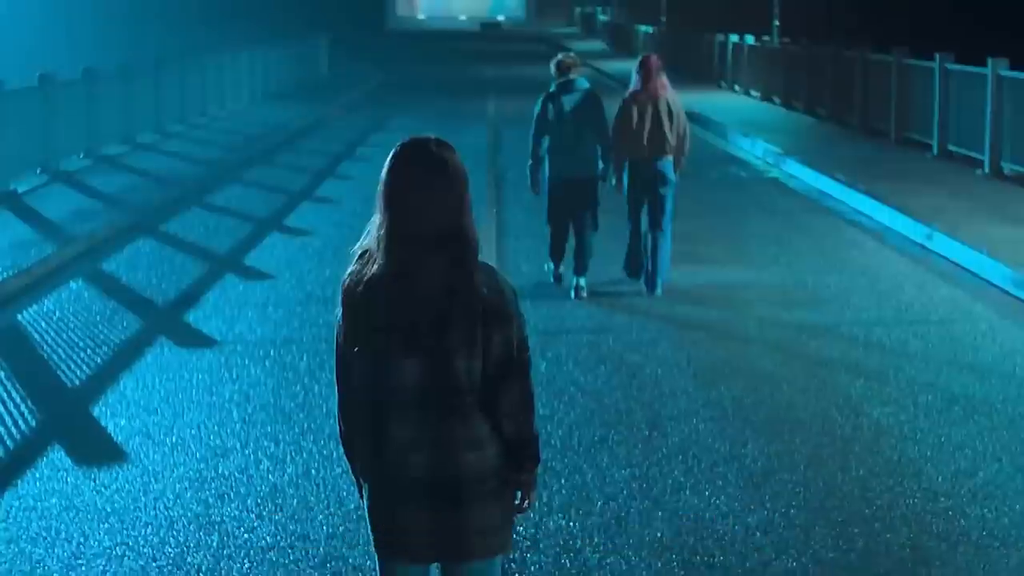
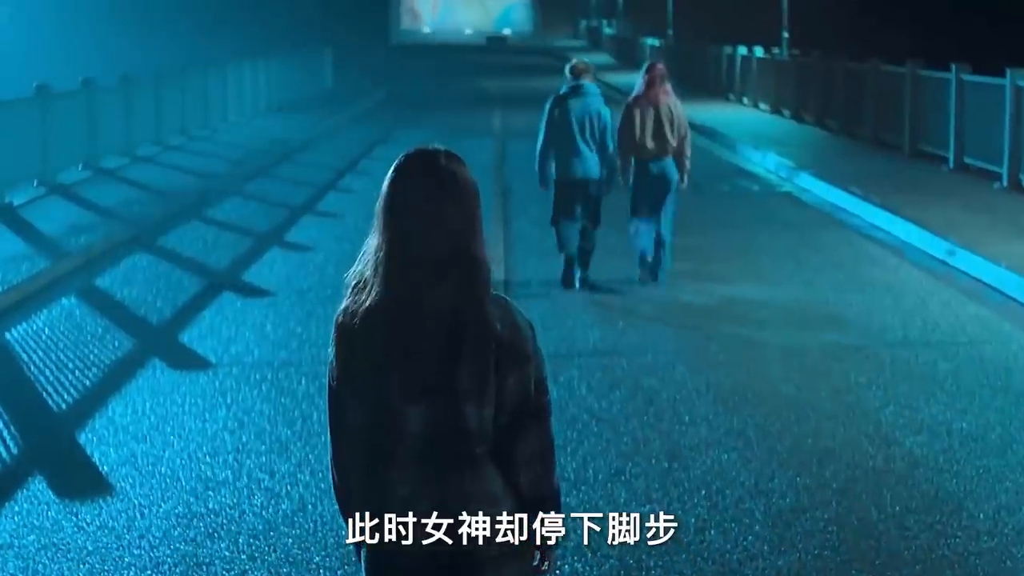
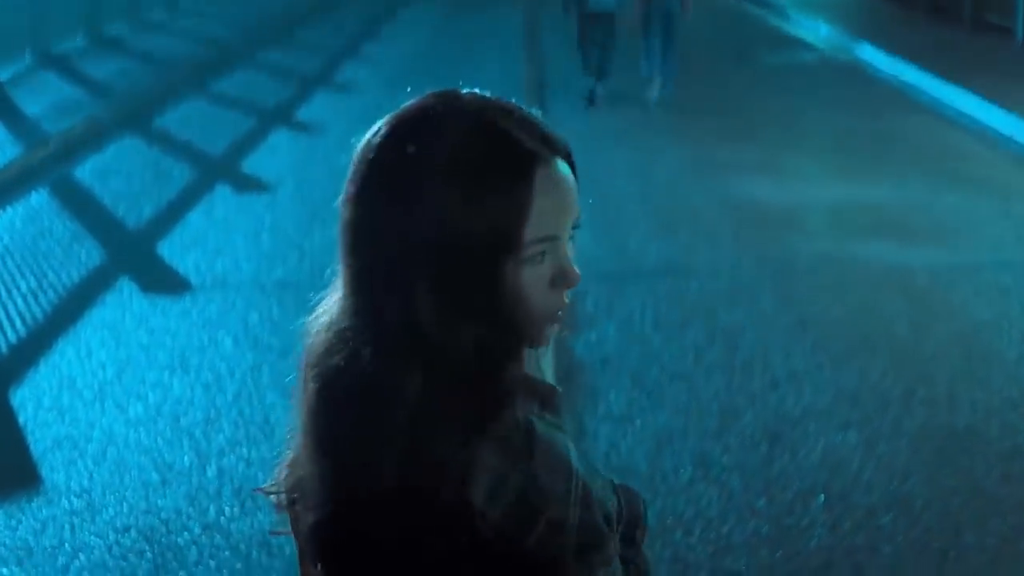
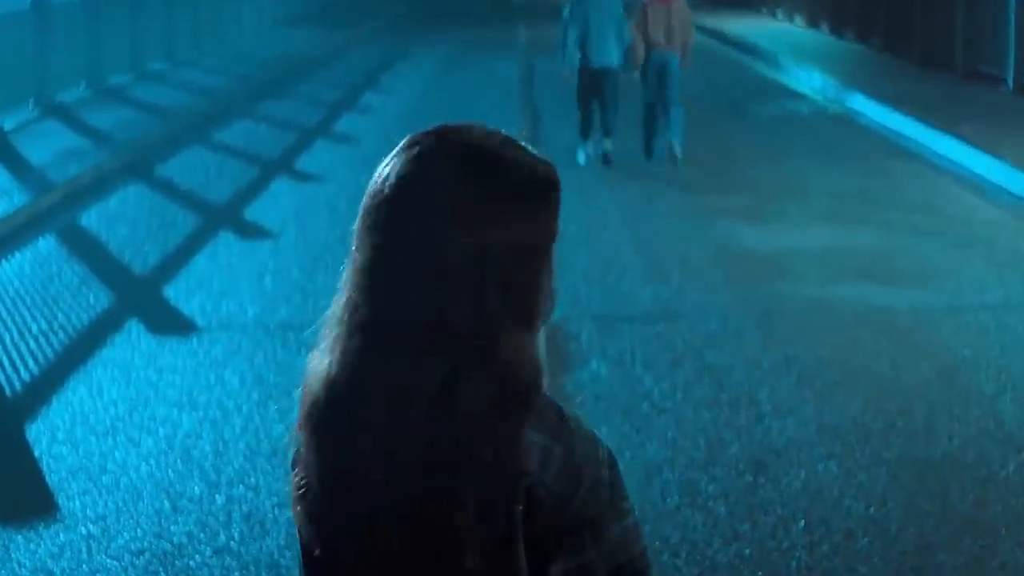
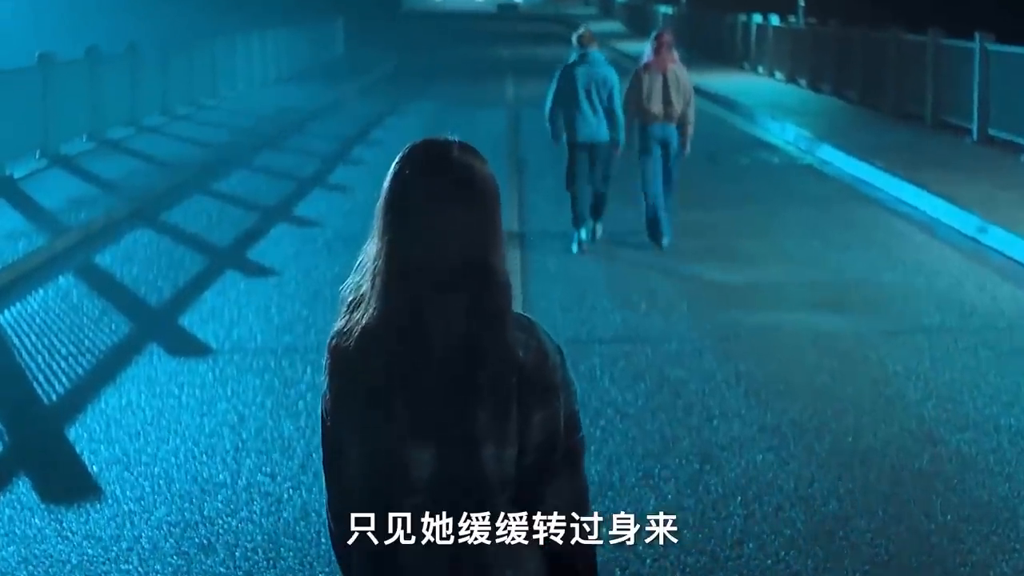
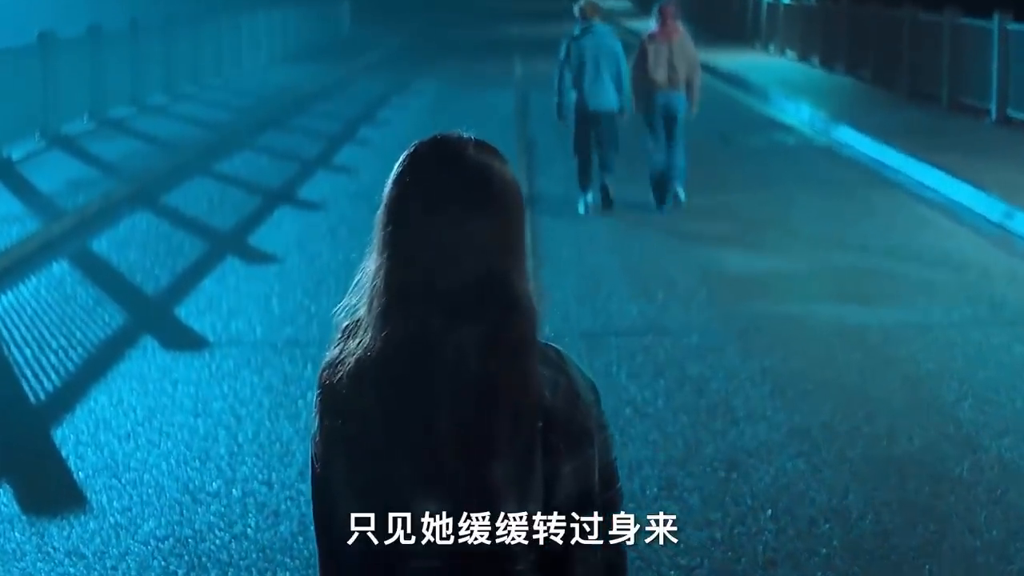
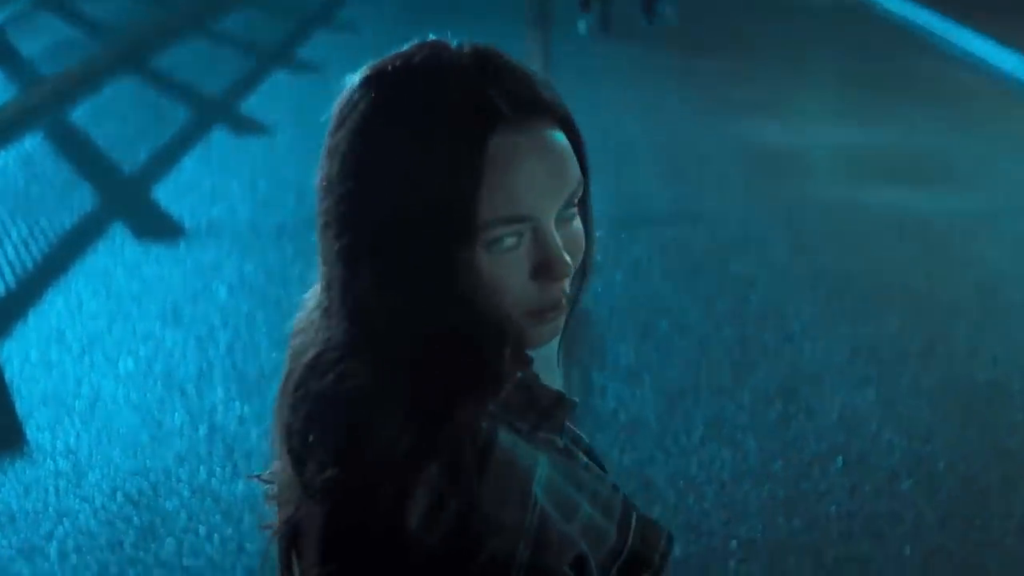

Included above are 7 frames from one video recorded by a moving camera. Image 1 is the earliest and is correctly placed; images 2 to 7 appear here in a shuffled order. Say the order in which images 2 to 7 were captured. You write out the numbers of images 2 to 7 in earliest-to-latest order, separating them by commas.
2, 5, 6, 4, 3, 7
